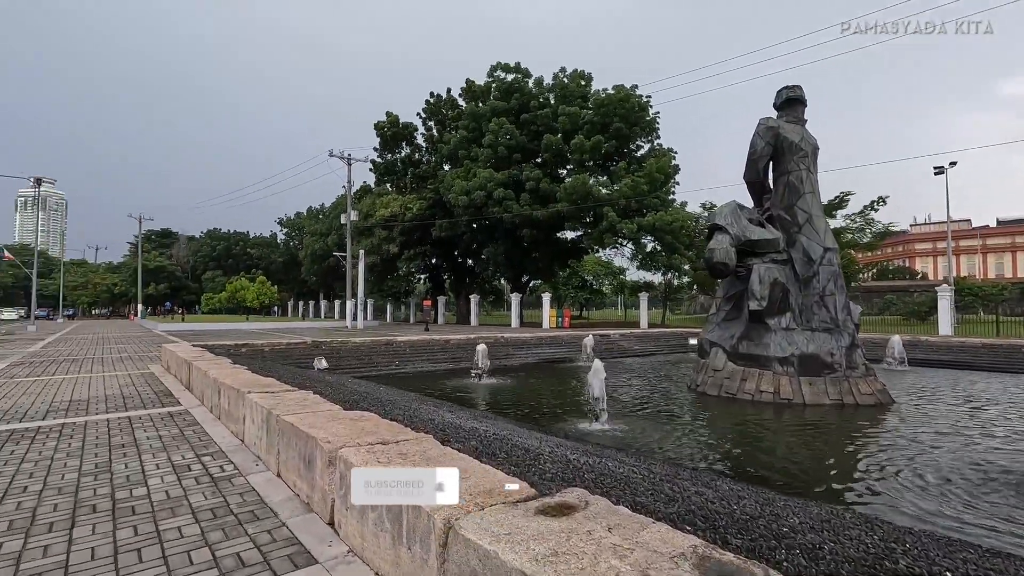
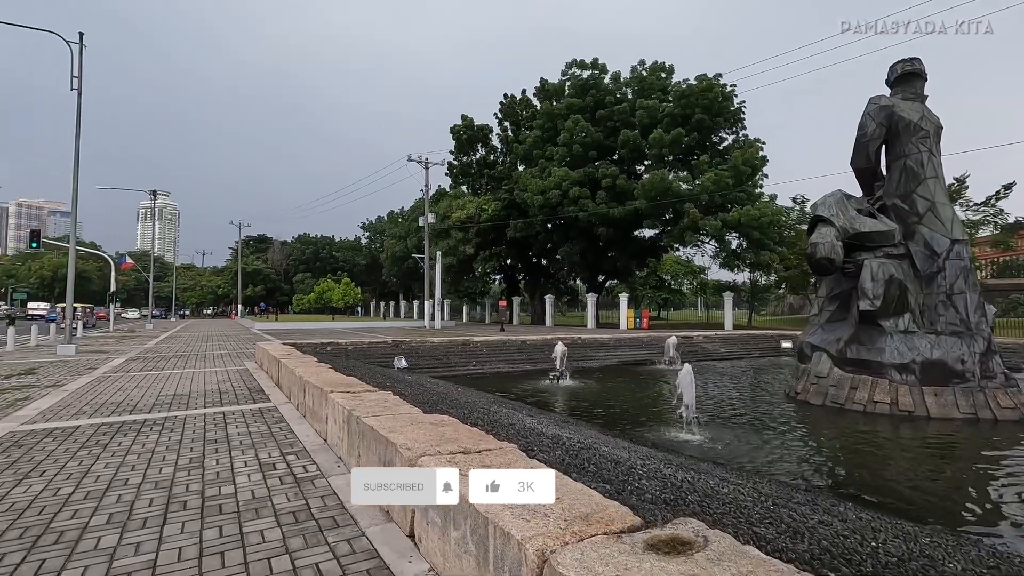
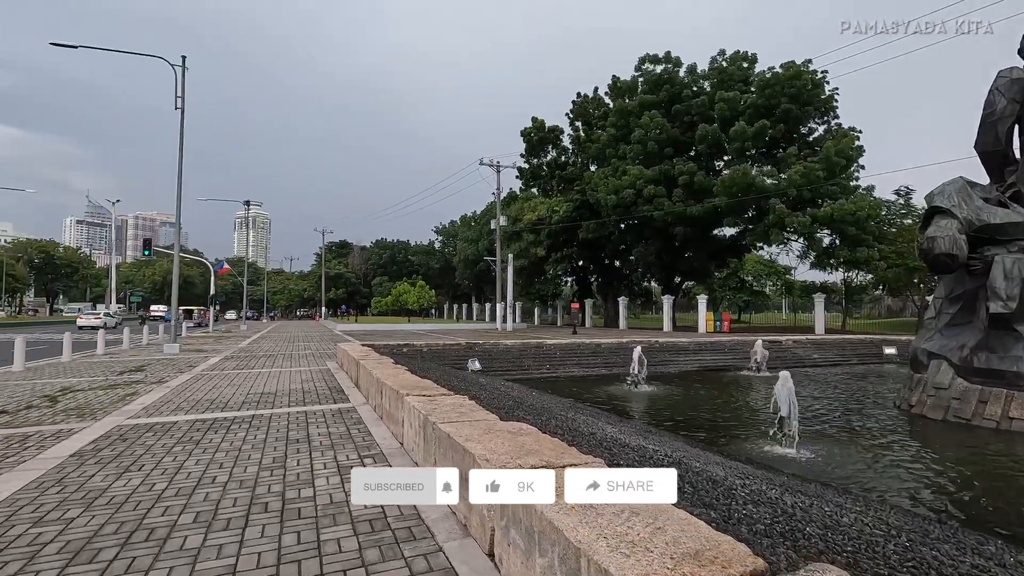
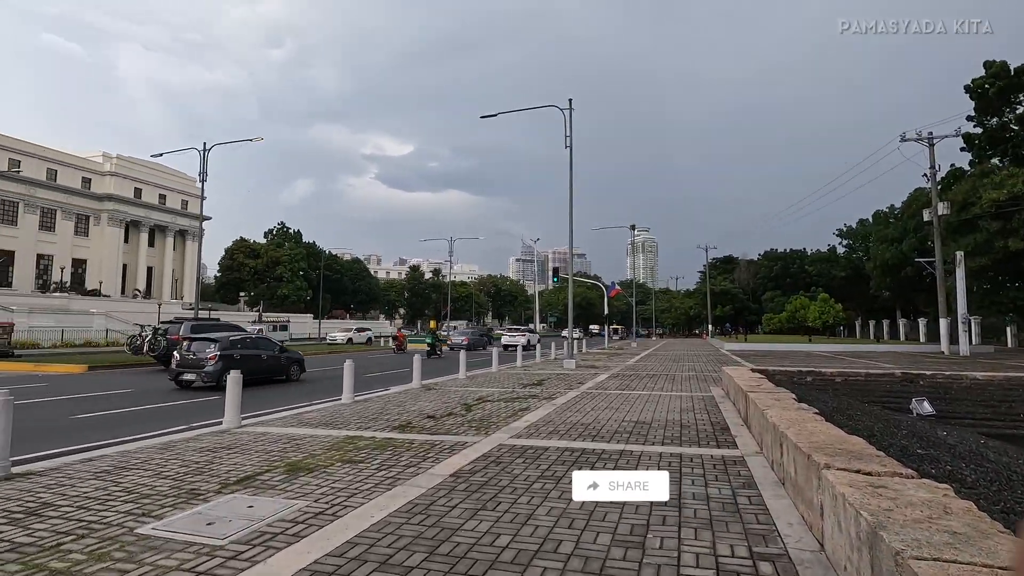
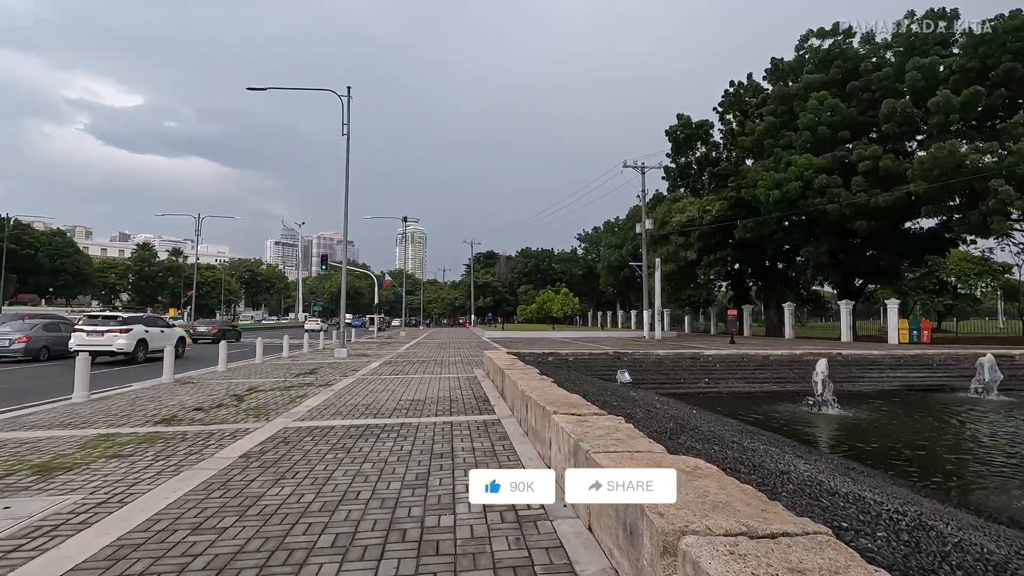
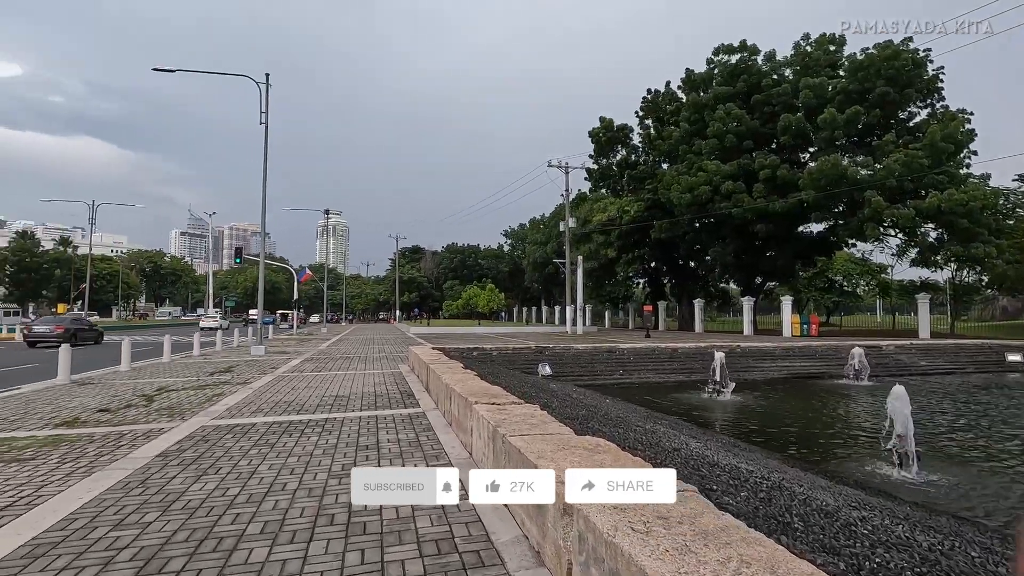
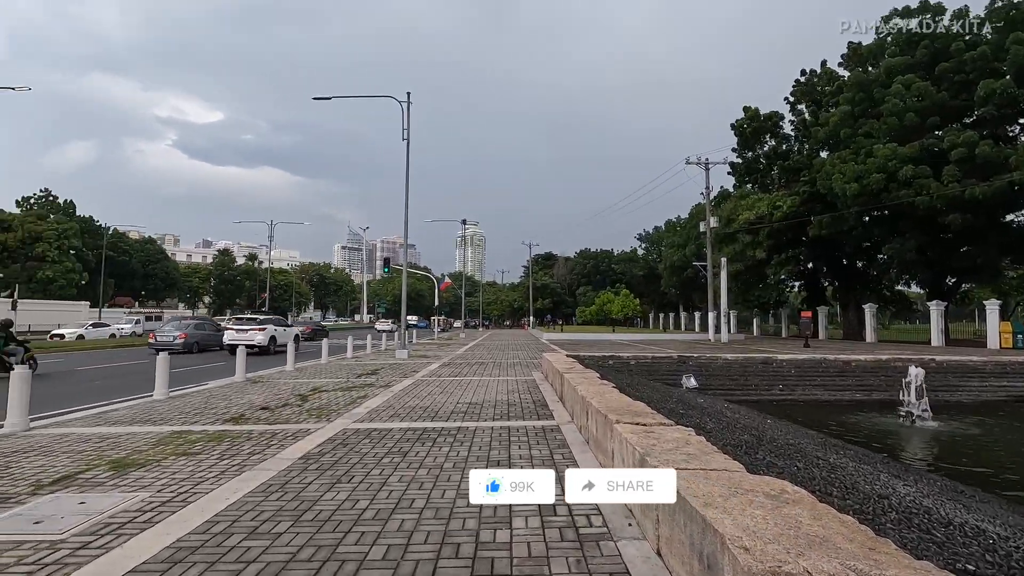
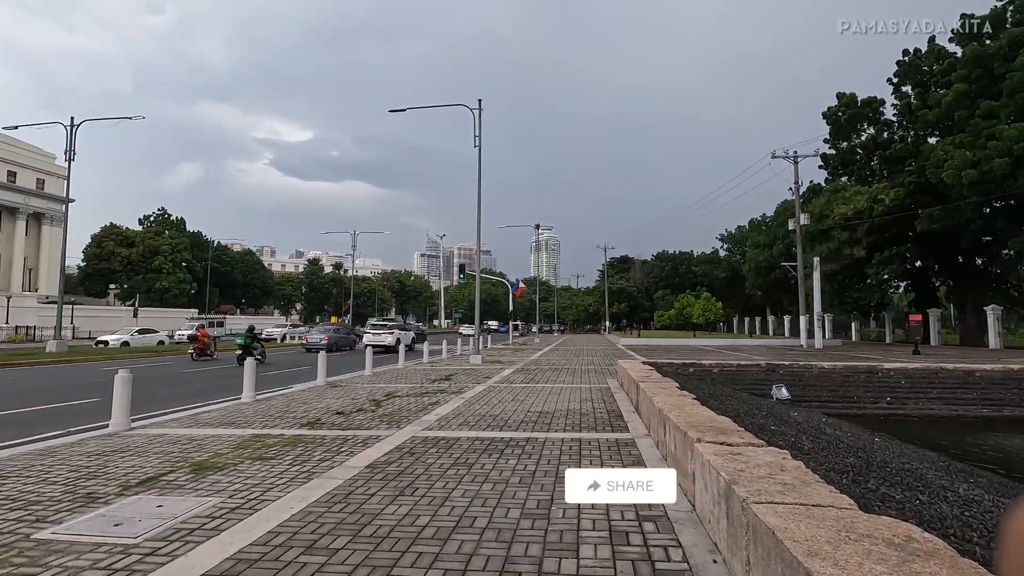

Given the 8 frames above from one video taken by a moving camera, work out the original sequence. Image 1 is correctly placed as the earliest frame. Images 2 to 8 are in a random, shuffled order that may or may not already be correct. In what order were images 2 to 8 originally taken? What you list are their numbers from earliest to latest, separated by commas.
2, 3, 6, 5, 7, 8, 4
